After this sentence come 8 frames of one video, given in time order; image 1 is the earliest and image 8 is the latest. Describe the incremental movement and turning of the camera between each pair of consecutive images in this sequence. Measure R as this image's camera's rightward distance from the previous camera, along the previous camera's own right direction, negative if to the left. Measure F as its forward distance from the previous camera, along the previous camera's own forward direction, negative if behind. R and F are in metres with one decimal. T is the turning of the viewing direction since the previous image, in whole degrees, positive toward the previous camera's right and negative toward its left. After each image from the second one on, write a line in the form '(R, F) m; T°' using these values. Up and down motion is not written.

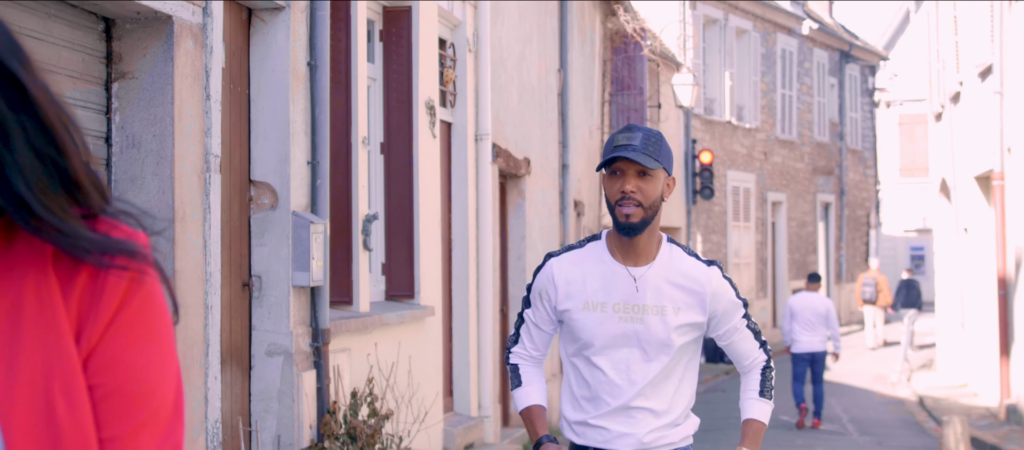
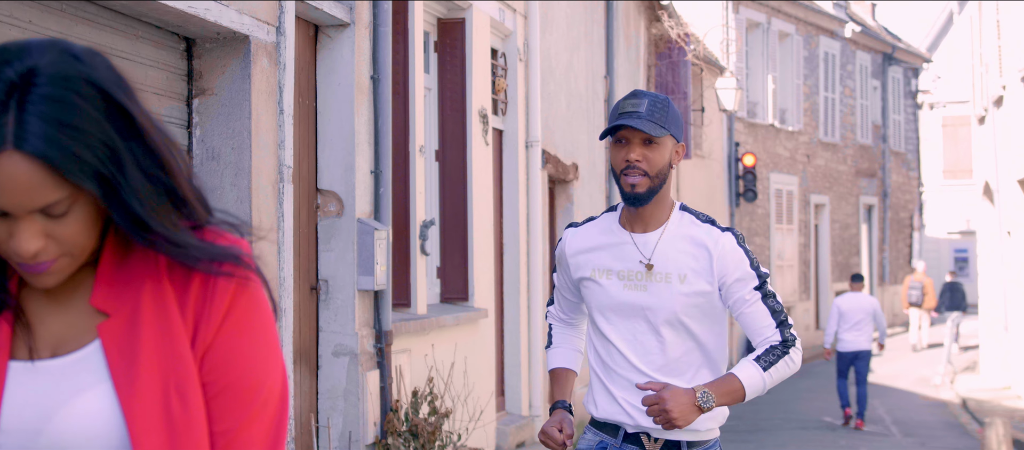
(0.0, -0.3) m; -1°
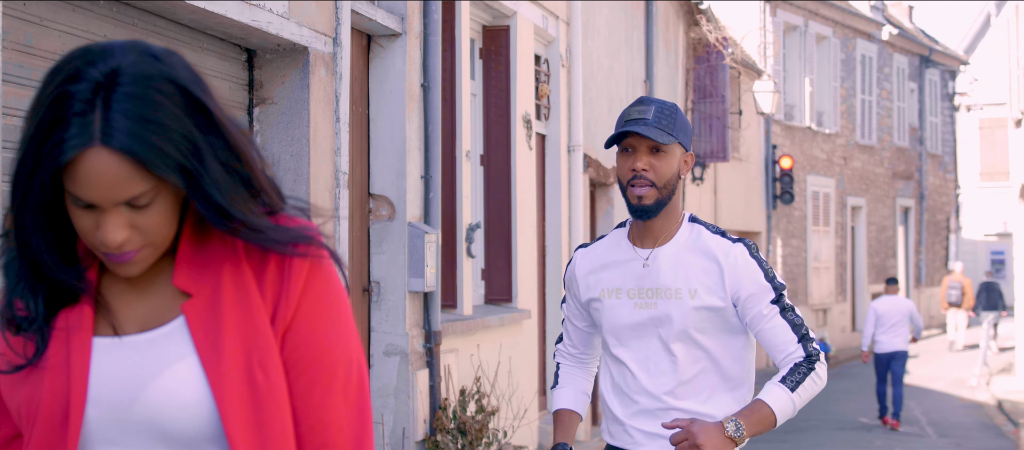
(0.0, -0.2) m; -1°
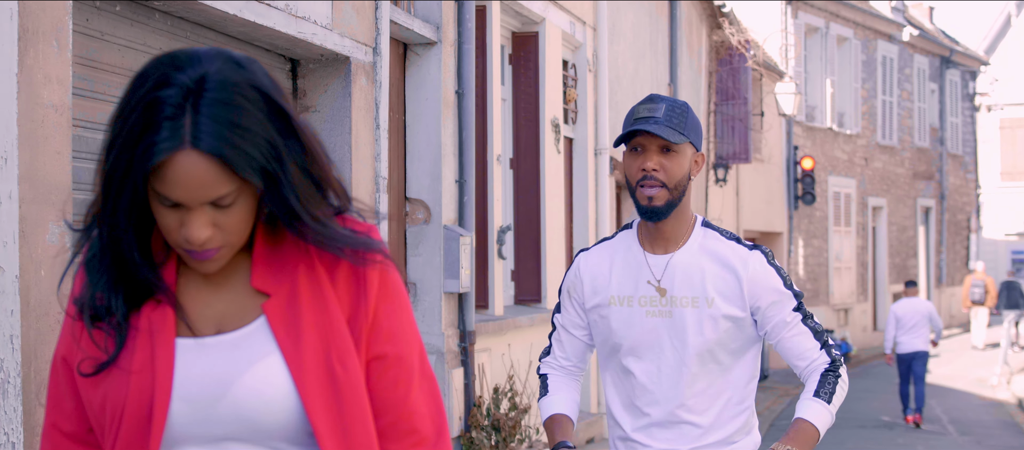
(0.0, -0.2) m; -1°
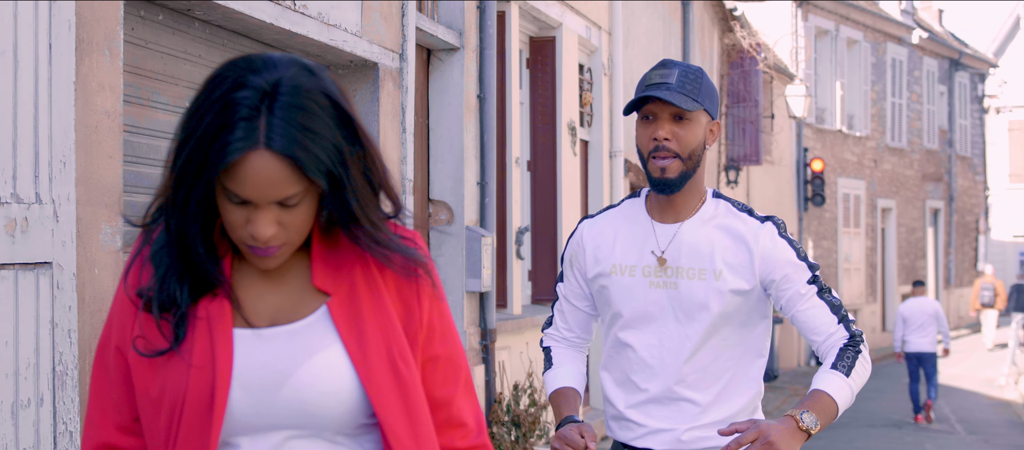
(0.0, -0.2) m; 0°
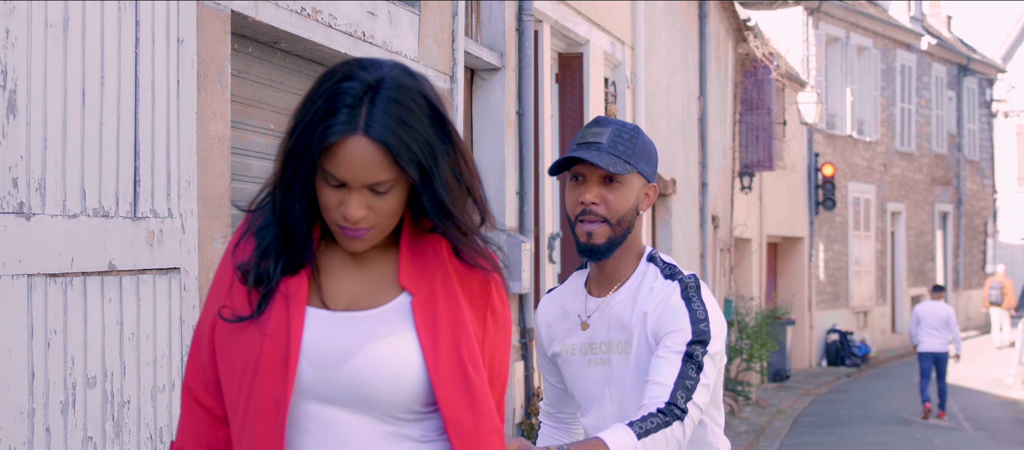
(-0.1, -0.5) m; 0°
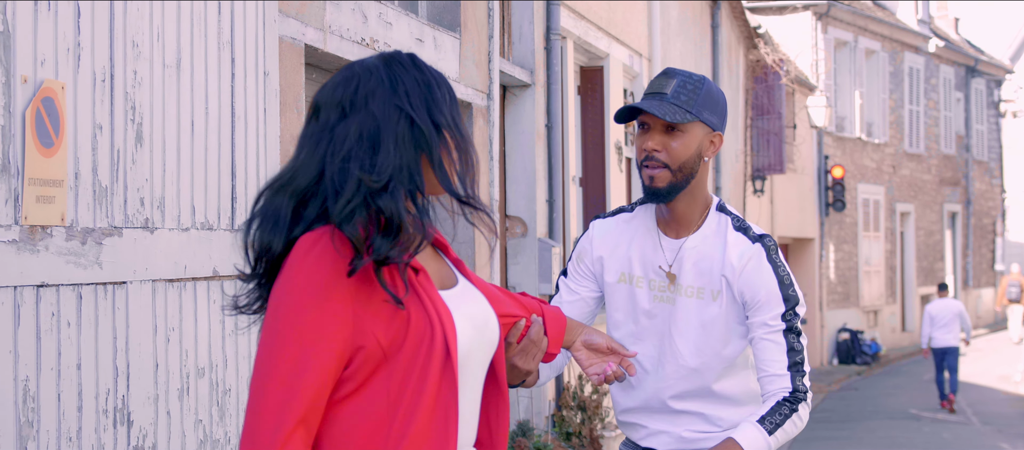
(-0.1, -0.5) m; 0°
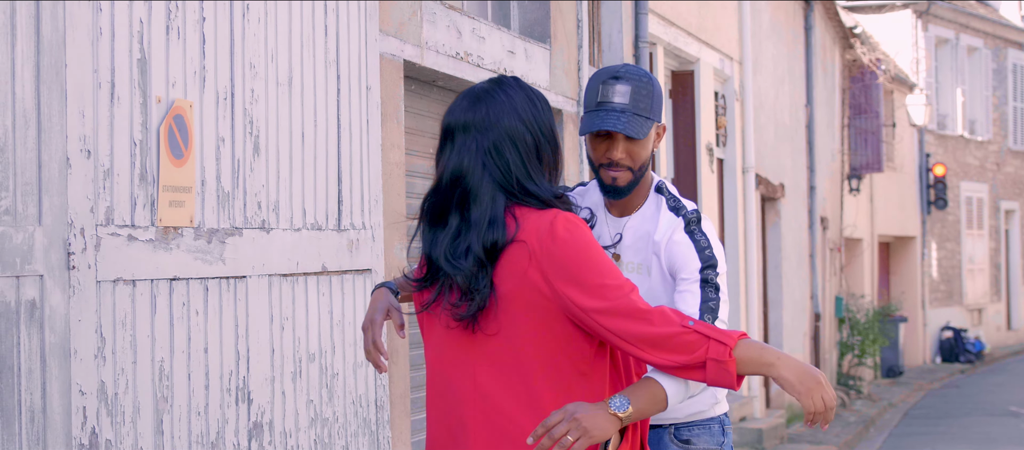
(+0.1, -0.4) m; -3°
